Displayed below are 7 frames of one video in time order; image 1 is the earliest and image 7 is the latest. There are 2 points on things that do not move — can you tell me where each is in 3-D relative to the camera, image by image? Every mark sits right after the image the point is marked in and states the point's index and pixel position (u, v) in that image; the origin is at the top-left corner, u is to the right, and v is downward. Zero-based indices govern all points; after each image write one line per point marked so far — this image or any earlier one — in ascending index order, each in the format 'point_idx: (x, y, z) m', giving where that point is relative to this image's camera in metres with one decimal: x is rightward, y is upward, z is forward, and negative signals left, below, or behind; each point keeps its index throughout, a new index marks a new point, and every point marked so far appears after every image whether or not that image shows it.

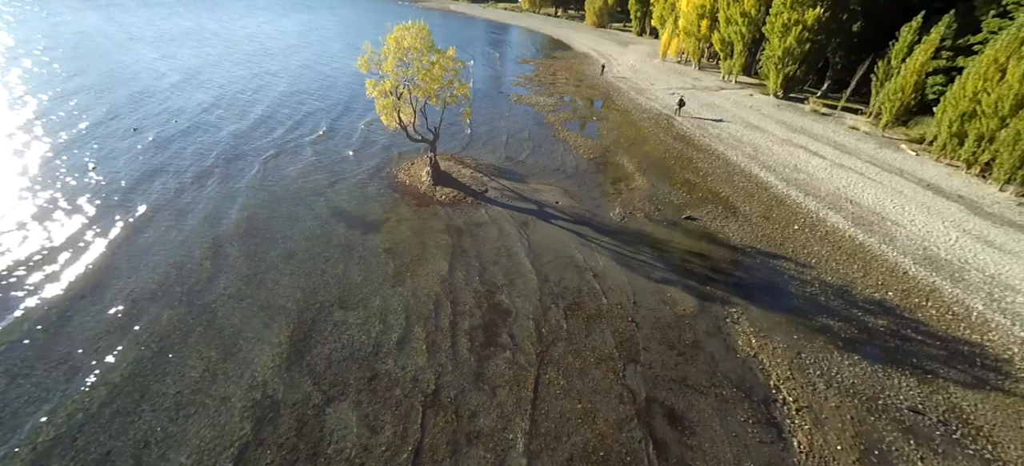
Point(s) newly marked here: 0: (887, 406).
0: (+11.5, -5.3, +12.0) m
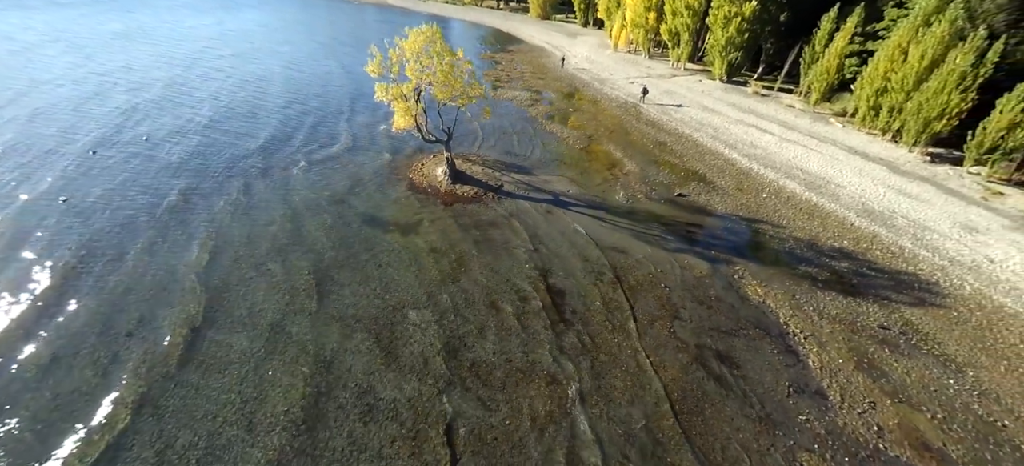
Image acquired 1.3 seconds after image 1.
0: (+13.9, -3.7, +15.4) m
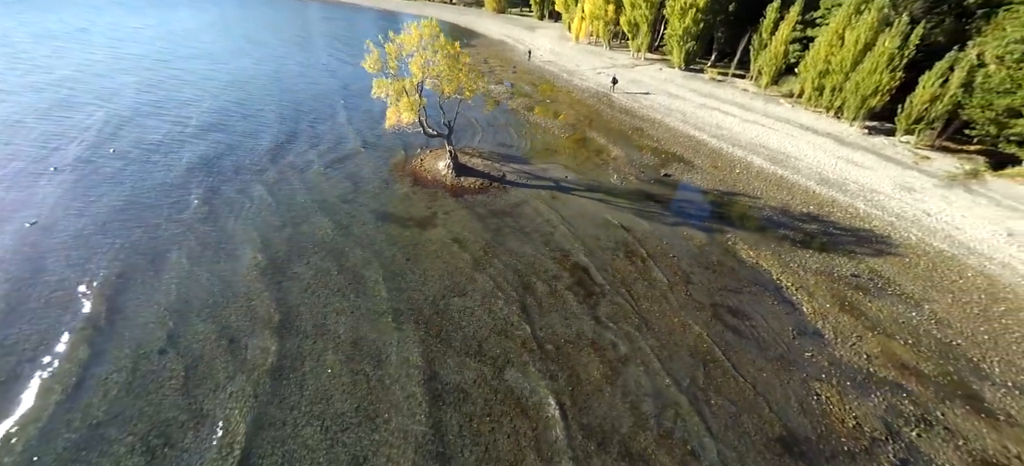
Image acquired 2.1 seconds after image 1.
0: (+14.9, -2.0, +17.8) m
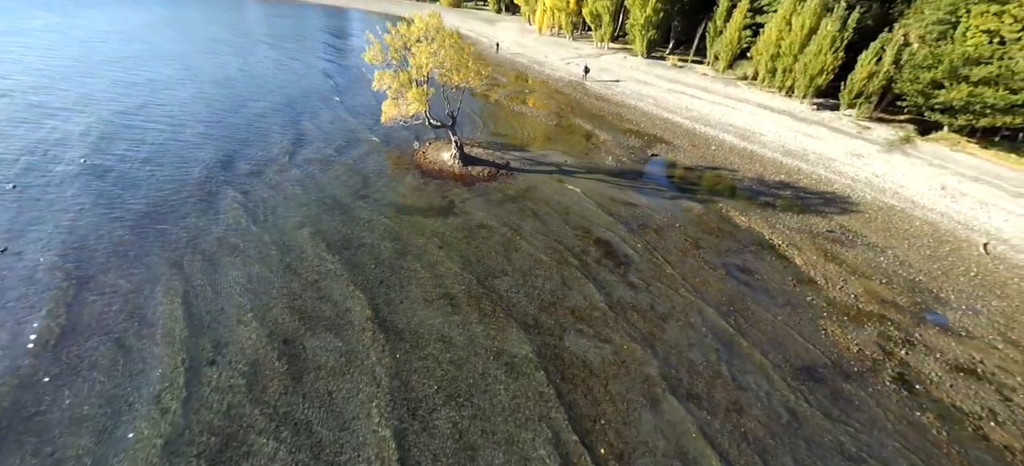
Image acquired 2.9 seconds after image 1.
0: (+15.9, 0.0, +20.3) m
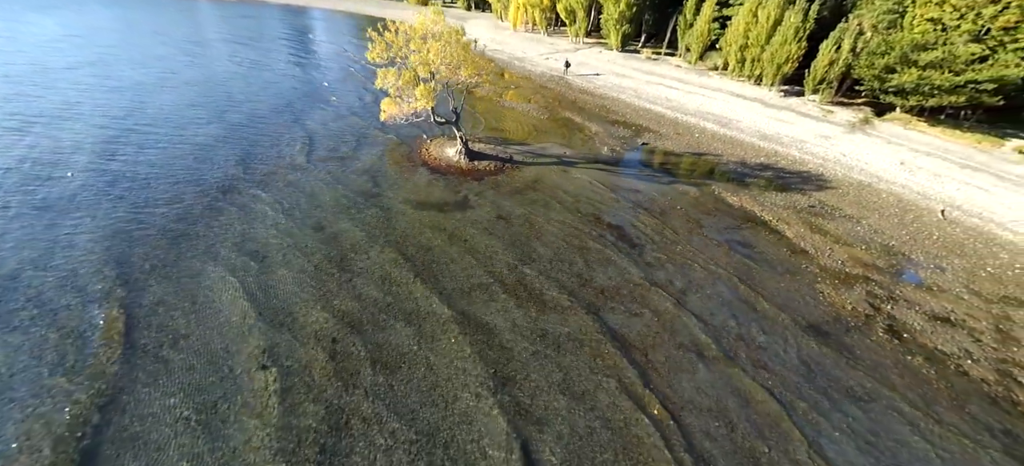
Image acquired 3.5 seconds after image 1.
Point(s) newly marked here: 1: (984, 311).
0: (+16.4, +1.4, +22.1) m
1: (+19.4, -3.2, +16.2) m
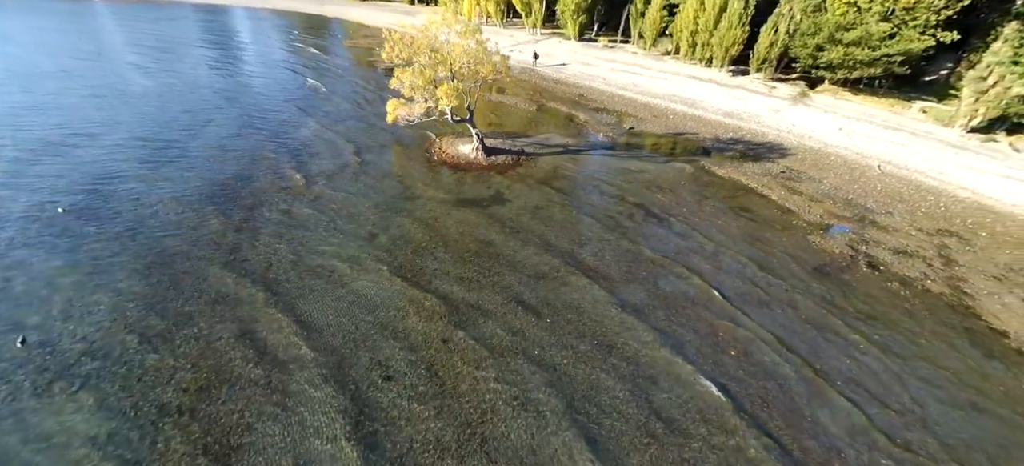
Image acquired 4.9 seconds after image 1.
0: (+17.3, +3.9, +25.8) m
1: (+21.5, -0.5, +20.4) m
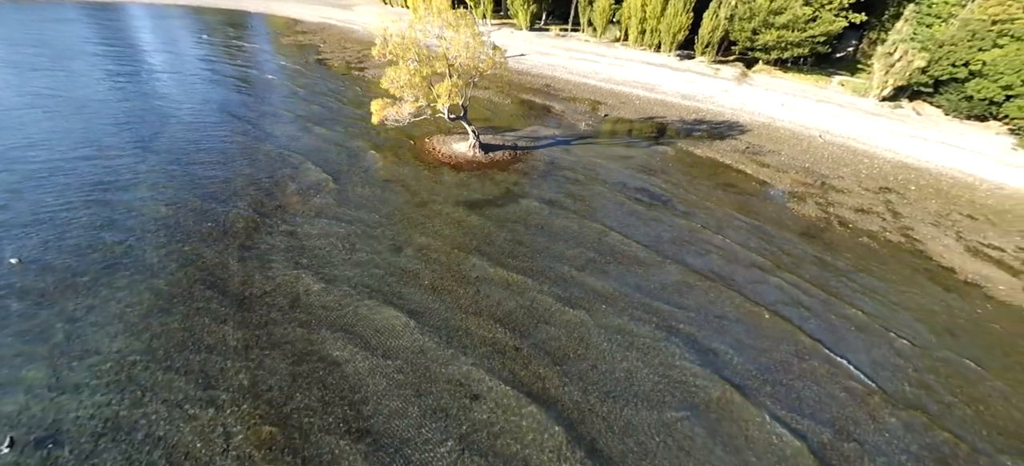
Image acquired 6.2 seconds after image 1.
0: (+16.6, +6.0, +28.4) m
1: (+22.0, +2.0, +23.8) m
